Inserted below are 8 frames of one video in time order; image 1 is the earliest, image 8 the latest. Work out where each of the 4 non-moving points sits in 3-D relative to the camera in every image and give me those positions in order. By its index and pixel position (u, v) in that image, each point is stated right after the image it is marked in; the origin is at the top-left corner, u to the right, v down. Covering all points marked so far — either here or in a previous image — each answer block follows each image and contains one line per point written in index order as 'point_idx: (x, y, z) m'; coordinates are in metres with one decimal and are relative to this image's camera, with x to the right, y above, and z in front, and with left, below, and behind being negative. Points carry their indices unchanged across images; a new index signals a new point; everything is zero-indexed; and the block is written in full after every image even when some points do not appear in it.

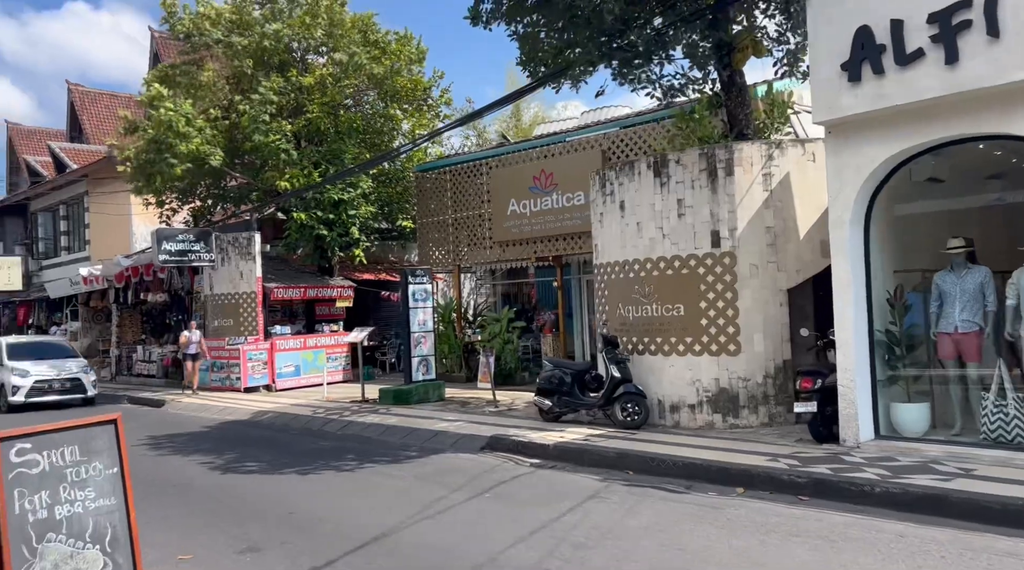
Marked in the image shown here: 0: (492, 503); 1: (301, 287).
0: (-0.2, -1.6, +6.4) m
1: (-4.8, -0.1, +18.9) m
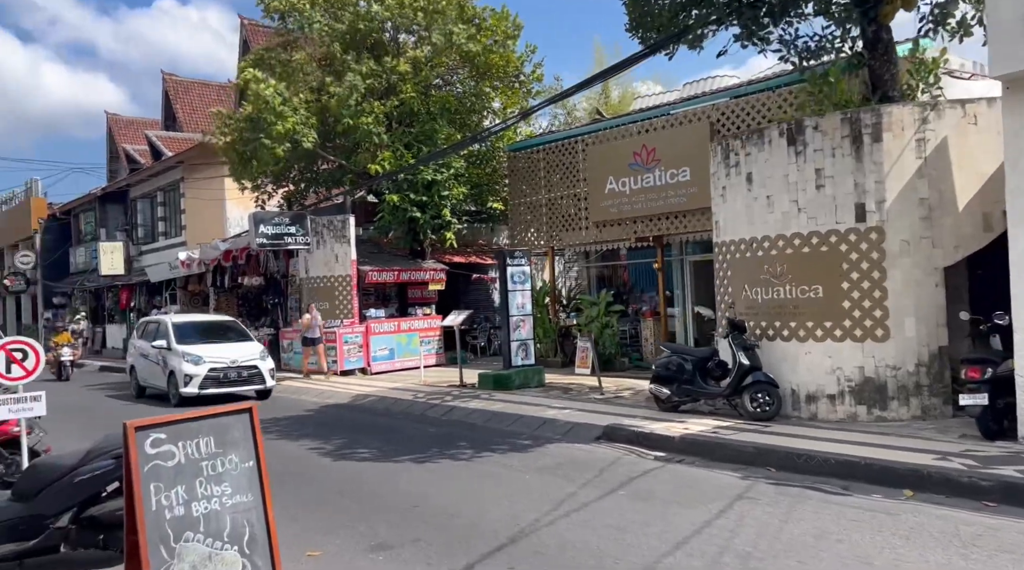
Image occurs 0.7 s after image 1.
0: (+0.8, -1.5, +5.9) m
1: (-2.7, +0.3, +18.7) m
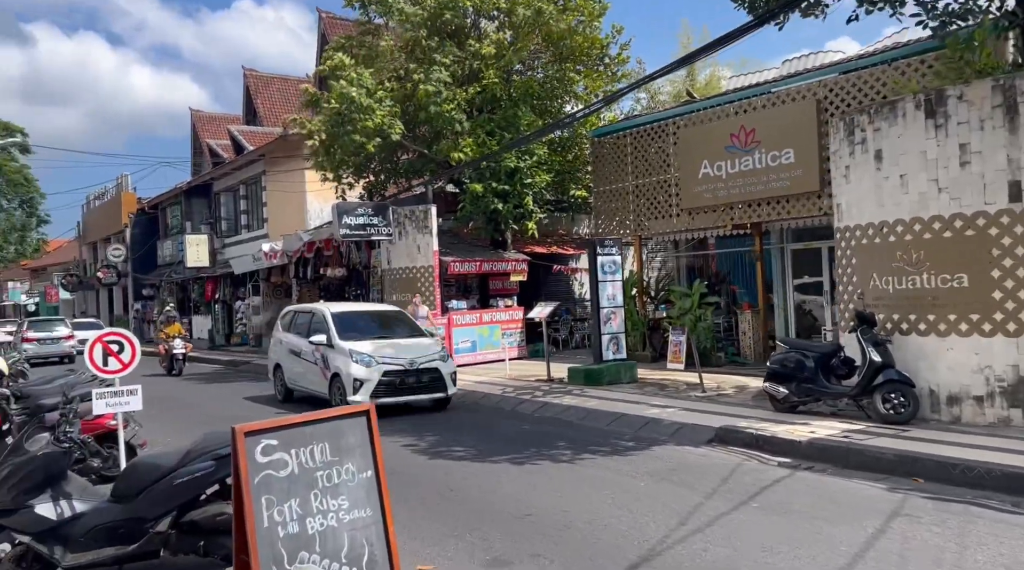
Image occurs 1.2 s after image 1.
0: (+1.6, -1.4, +5.3) m
1: (-0.8, +0.5, +18.4) m
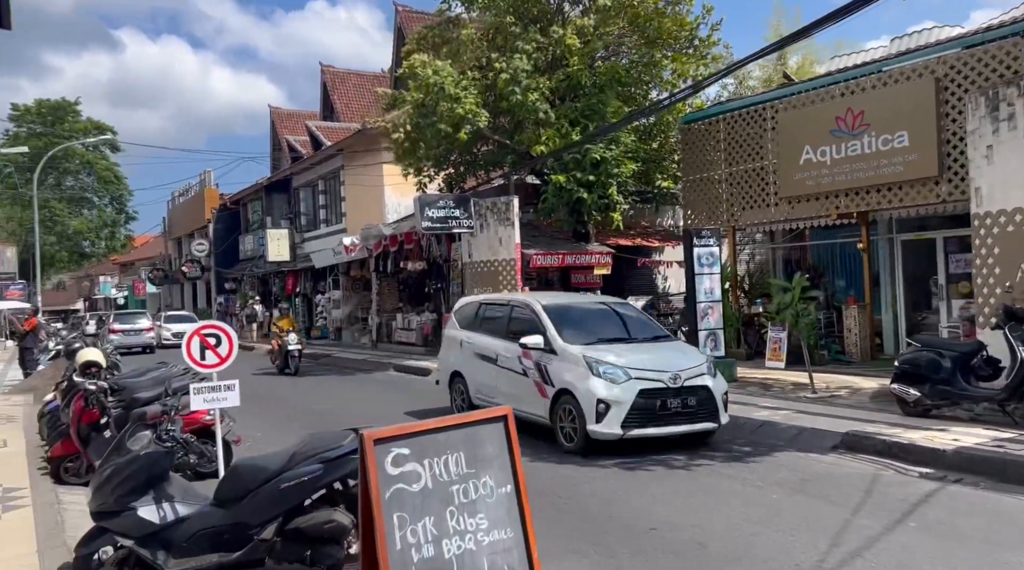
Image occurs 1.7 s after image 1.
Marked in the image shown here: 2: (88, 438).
0: (+2.3, -1.4, +4.7) m
1: (+1.0, +0.7, +17.9) m
2: (-3.9, -1.4, +7.9) m
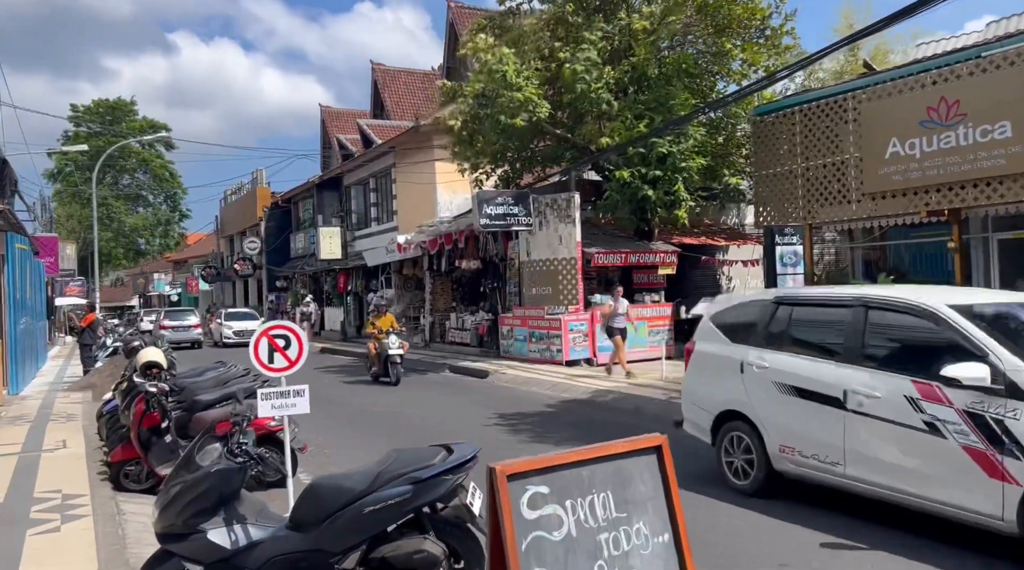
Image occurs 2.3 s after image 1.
0: (+2.9, -1.4, +4.0) m
1: (+2.2, +0.7, +17.3) m
2: (-3.2, -1.4, +7.5) m
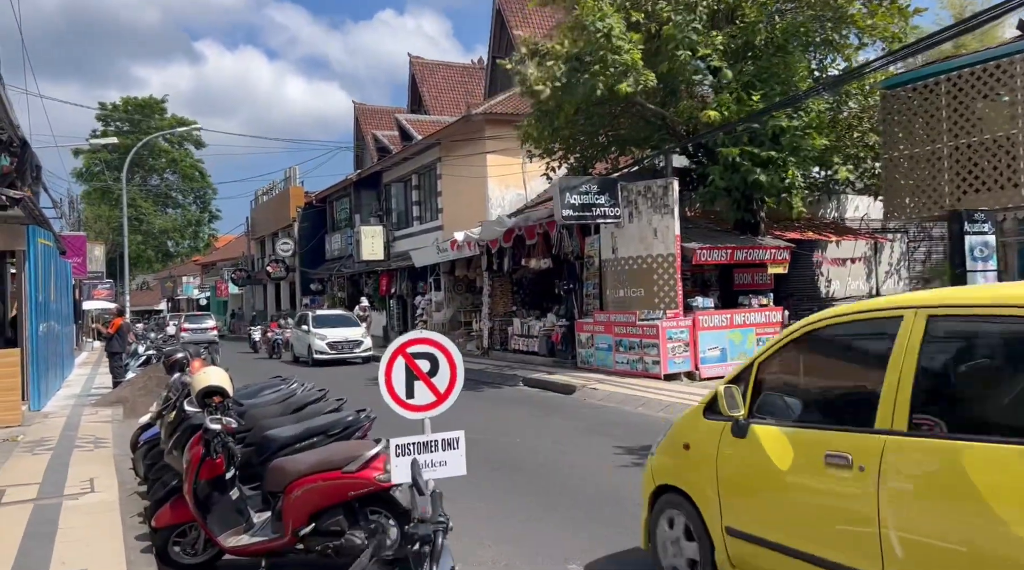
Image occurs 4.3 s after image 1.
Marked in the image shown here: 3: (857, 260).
0: (+4.1, -1.3, +1.7) m
1: (+3.8, +0.6, +15.0) m
2: (-1.9, -1.4, +5.4) m
3: (+7.7, +0.5, +19.0) m
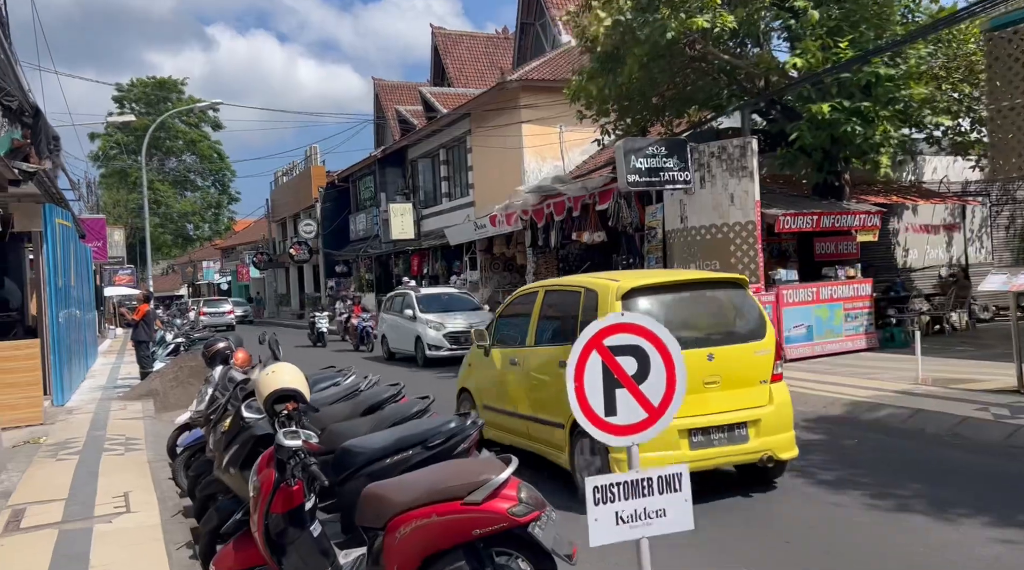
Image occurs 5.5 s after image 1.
0: (+4.8, -1.2, +0.3) m
1: (+4.8, +1.1, +13.6) m
2: (-1.1, -1.2, +4.1) m
3: (+8.8, +1.2, +17.4) m
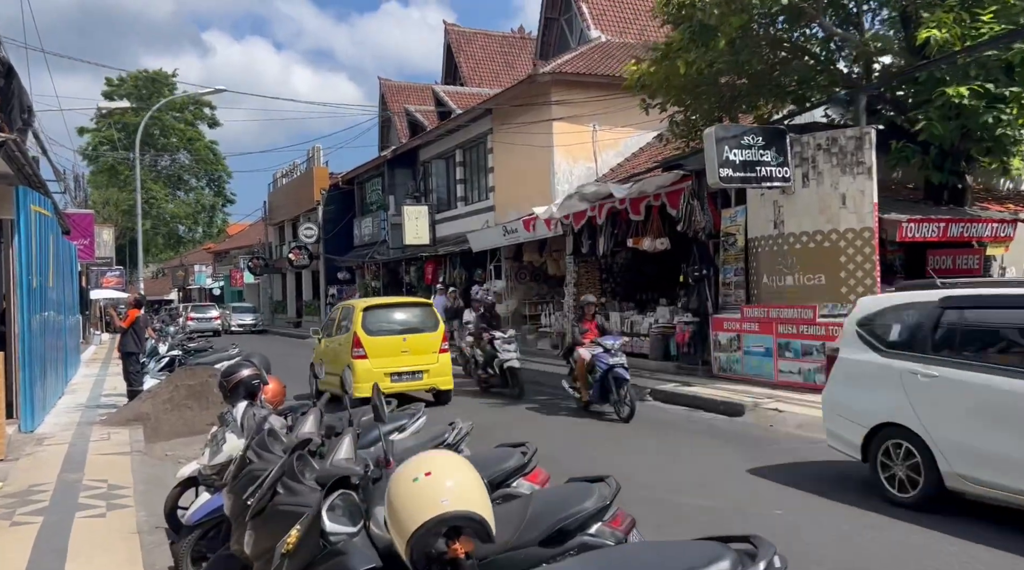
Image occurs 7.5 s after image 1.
0: (+5.8, -1.3, -1.8) m
1: (+5.7, +0.9, +11.4) m
2: (-0.1, -1.2, +1.9) m
3: (+9.6, +0.8, +15.4) m
